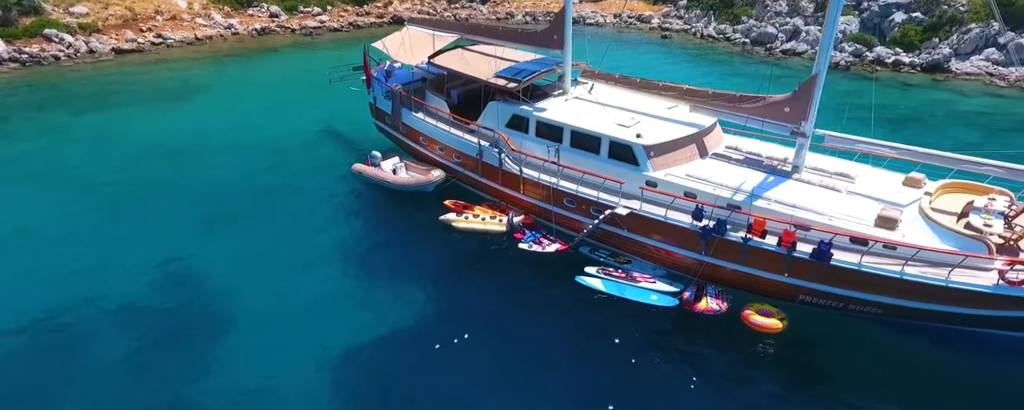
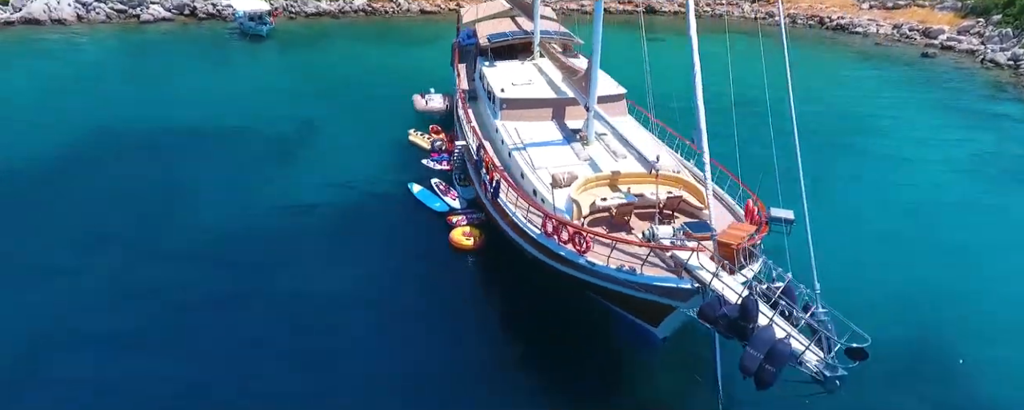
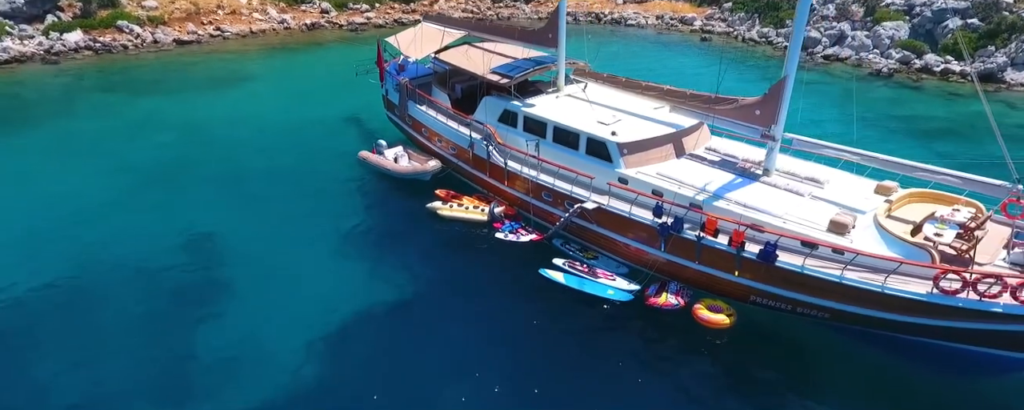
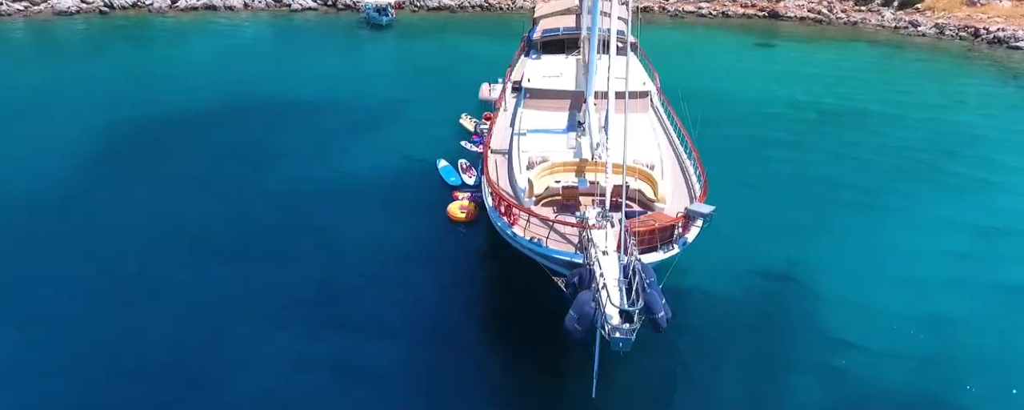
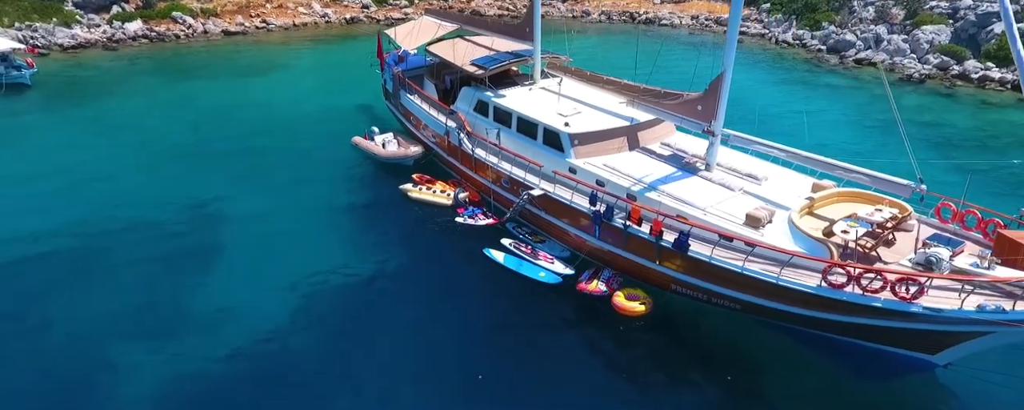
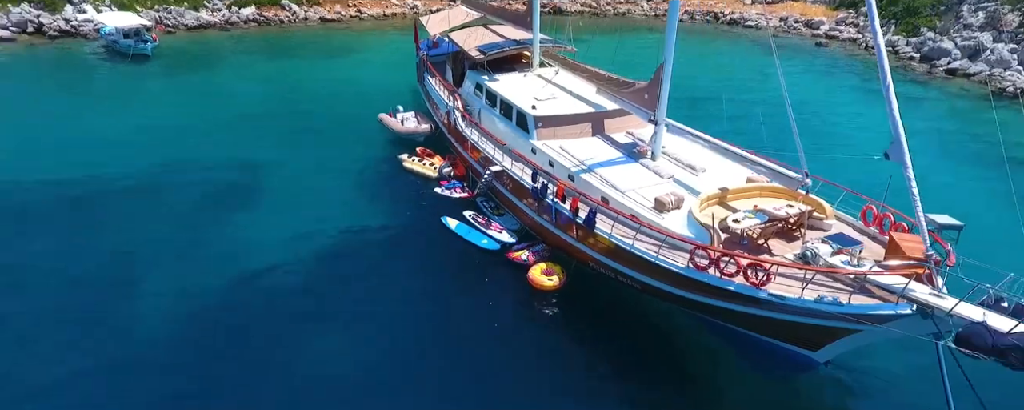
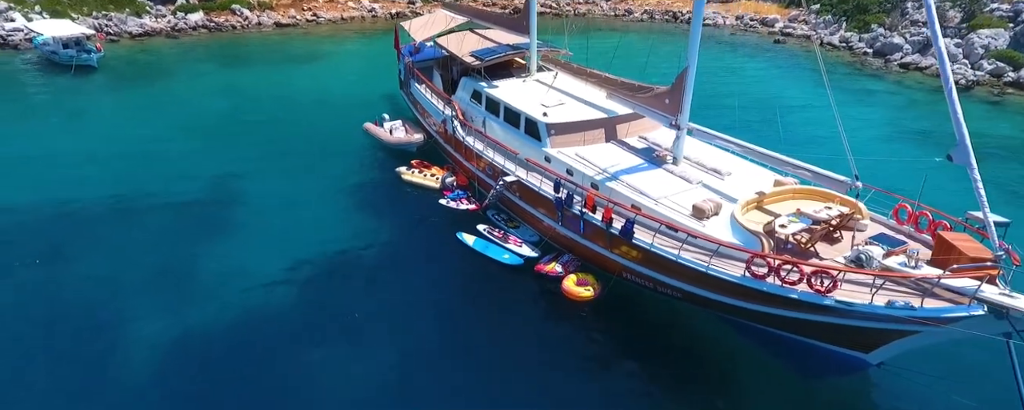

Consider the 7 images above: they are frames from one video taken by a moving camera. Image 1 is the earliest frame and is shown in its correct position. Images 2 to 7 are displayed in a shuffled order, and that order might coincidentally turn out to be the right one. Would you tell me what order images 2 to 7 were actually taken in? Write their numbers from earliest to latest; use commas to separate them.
3, 5, 7, 6, 2, 4
